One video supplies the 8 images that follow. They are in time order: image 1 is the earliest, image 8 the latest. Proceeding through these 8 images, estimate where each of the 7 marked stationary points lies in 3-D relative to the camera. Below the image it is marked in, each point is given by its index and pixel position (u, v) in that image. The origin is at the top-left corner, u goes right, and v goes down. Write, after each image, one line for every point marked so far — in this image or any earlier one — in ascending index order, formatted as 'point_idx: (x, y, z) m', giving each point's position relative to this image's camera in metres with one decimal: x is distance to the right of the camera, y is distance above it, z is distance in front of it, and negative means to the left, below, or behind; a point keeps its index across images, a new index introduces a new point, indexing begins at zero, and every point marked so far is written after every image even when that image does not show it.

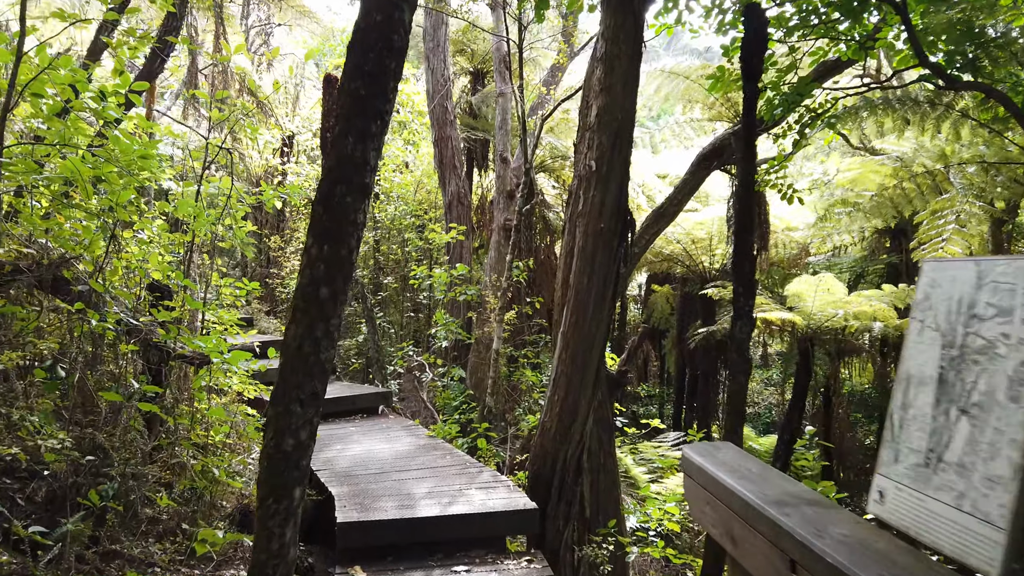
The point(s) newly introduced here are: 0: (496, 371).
0: (-0.1, -0.7, +6.3) m
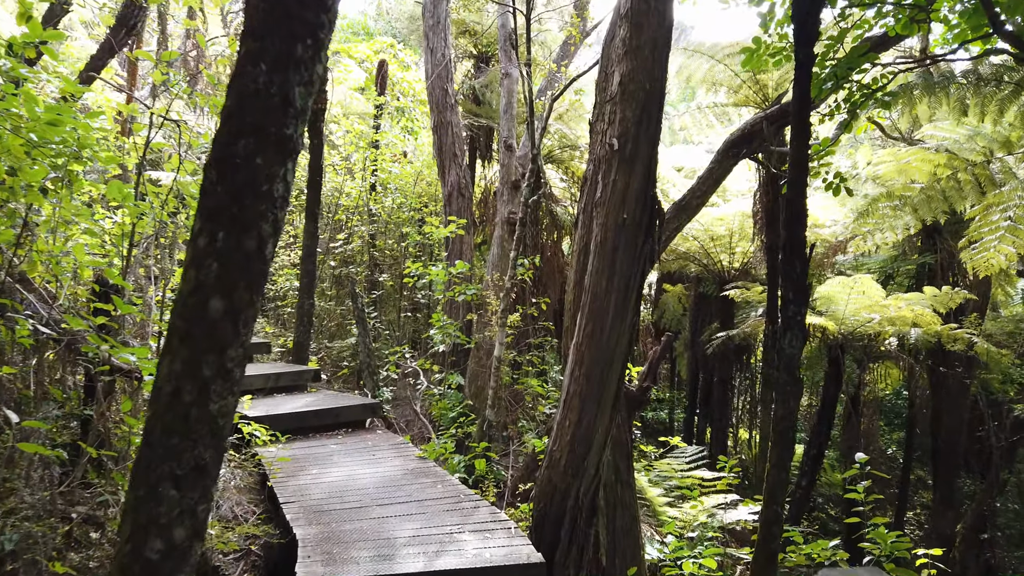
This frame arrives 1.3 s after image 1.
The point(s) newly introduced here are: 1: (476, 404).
0: (-0.1, -0.7, +5.7) m
1: (-0.3, -1.0, +6.5) m
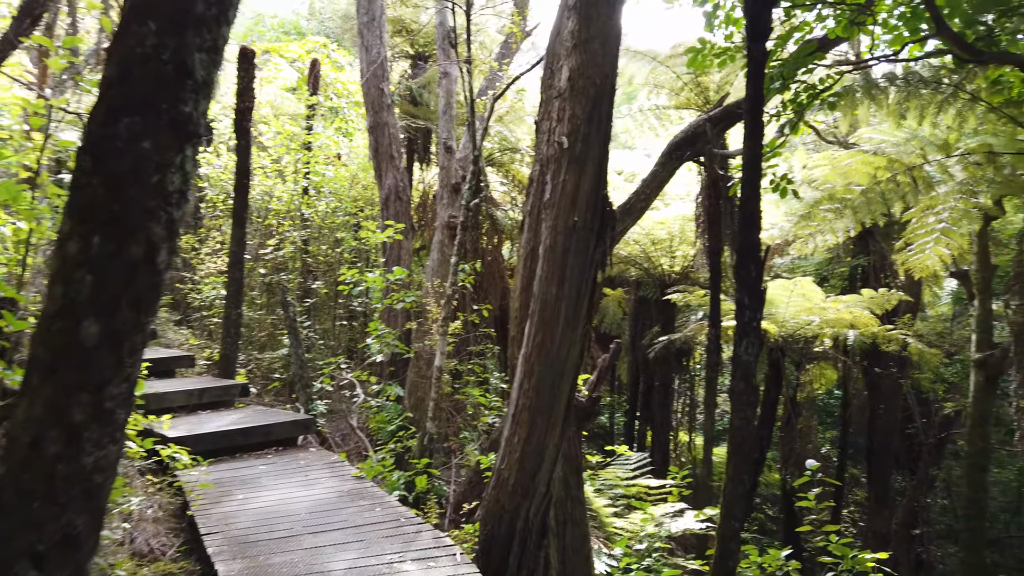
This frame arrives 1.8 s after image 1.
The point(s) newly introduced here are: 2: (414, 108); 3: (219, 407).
0: (-0.5, -0.7, +5.4) m
1: (-0.8, -1.1, +6.2) m
2: (-1.1, +2.1, +8.6) m
3: (-2.2, -0.9, +5.7) m
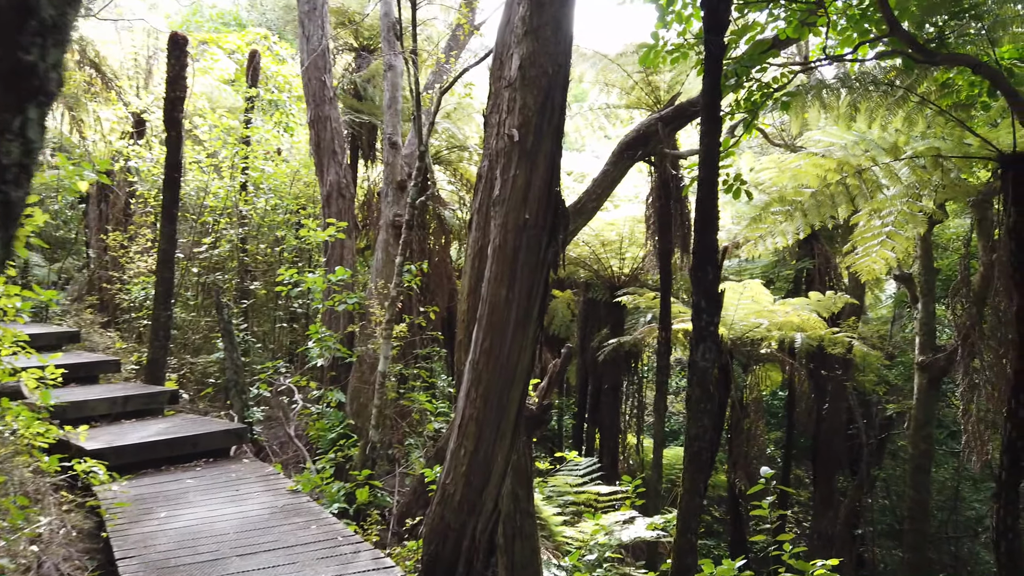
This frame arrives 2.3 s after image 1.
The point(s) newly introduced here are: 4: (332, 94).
0: (-0.9, -0.8, +5.2) m
1: (-1.2, -1.1, +6.0) m
2: (-1.7, +2.0, +8.3) m
3: (-2.6, -0.9, +5.3) m
4: (-1.7, +1.8, +7.0) m
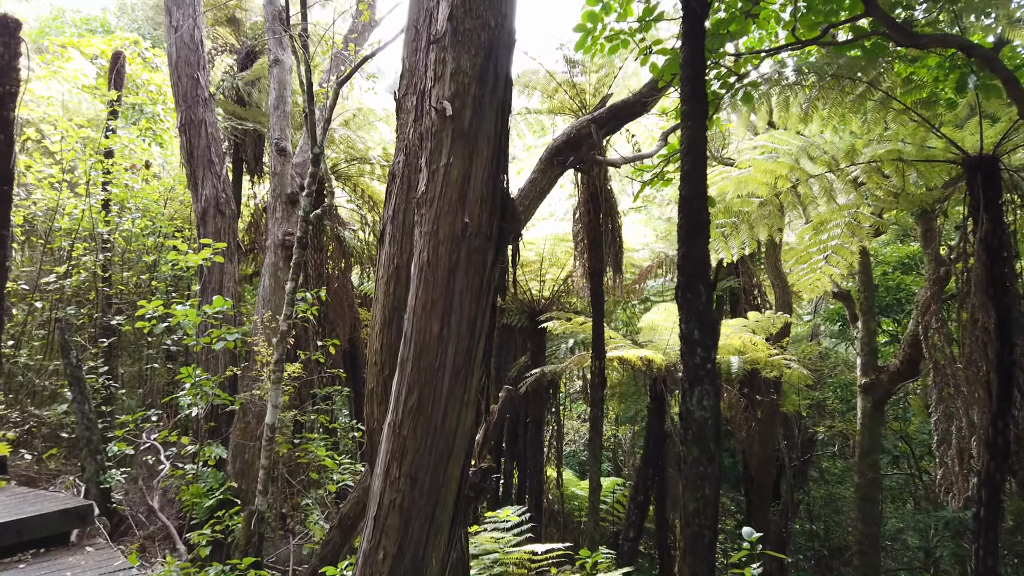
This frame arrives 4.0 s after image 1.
0: (-1.4, -0.9, +4.2) m
1: (-1.8, -1.3, +5.0) m
2: (-2.6, +1.7, +7.3) m
3: (-3.0, -1.1, +4.1) m
4: (-2.4, +1.5, +6.0) m
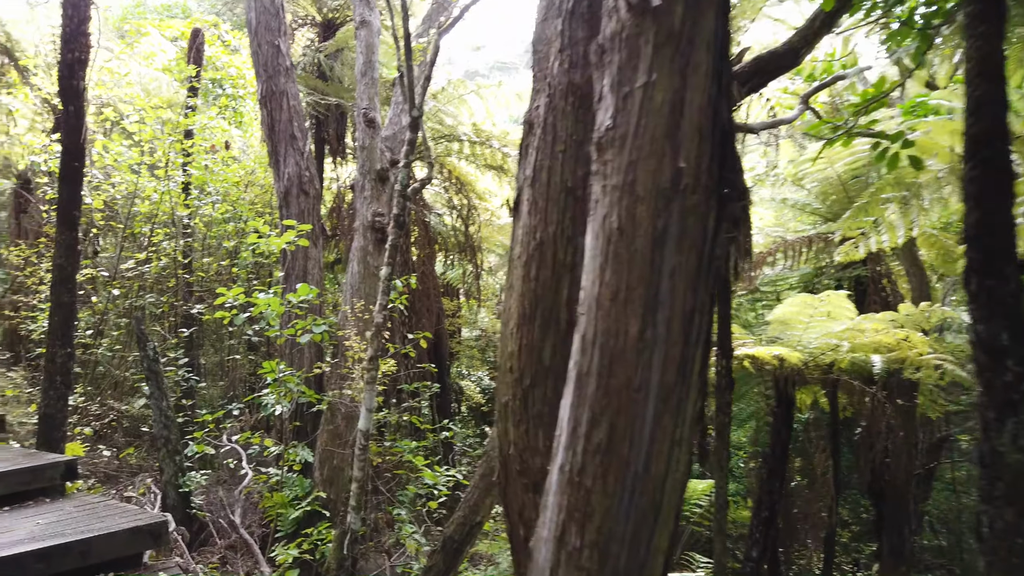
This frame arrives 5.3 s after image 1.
0: (-0.7, -0.9, +3.7) m
1: (-1.1, -1.2, +4.5) m
2: (-1.7, +1.8, +6.8) m
3: (-2.4, -1.1, +3.8) m
4: (-1.6, +1.6, +5.5) m
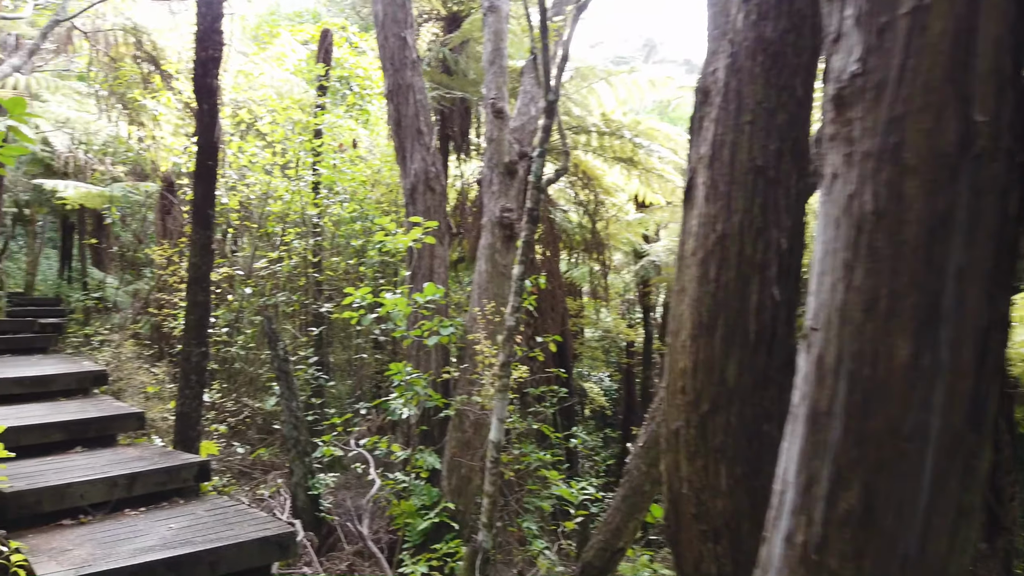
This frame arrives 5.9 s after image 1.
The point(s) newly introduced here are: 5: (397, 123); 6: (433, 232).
0: (-0.1, -0.9, +3.4) m
1: (-0.3, -1.2, +4.2) m
2: (-0.6, +1.9, +6.6) m
3: (-1.7, -1.1, +3.7) m
4: (-0.7, +1.6, +5.4) m
5: (-0.8, +1.2, +5.3) m
6: (-0.6, +0.4, +5.2) m
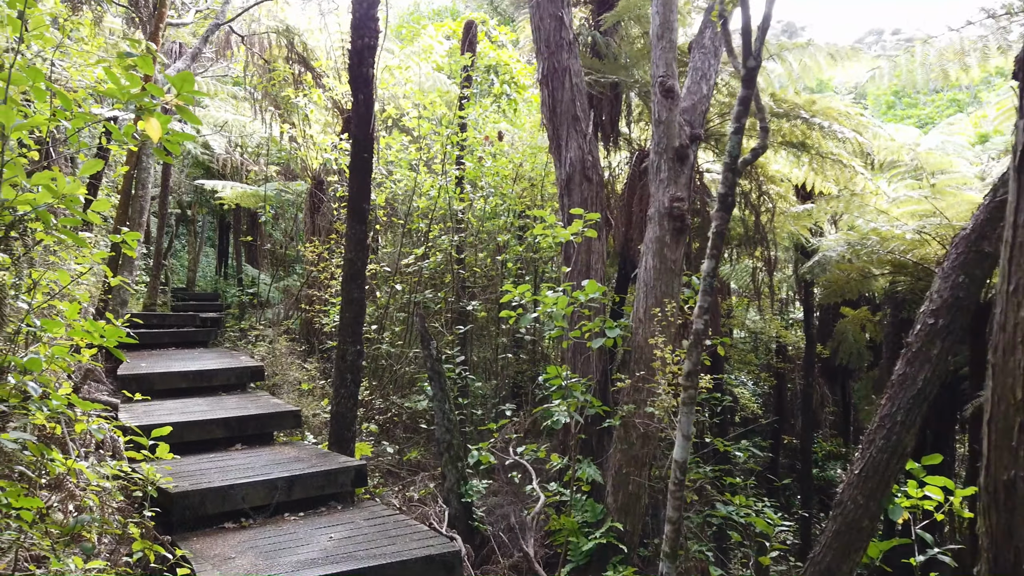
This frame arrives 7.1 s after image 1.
0: (+0.7, -0.9, +3.0) m
1: (+0.6, -1.2, +3.8) m
2: (+0.7, +1.9, +6.3) m
3: (-0.9, -1.0, +3.6) m
4: (+0.4, +1.7, +5.0) m
5: (+0.3, +1.2, +5.0) m
6: (+0.5, +0.4, +4.8) m
